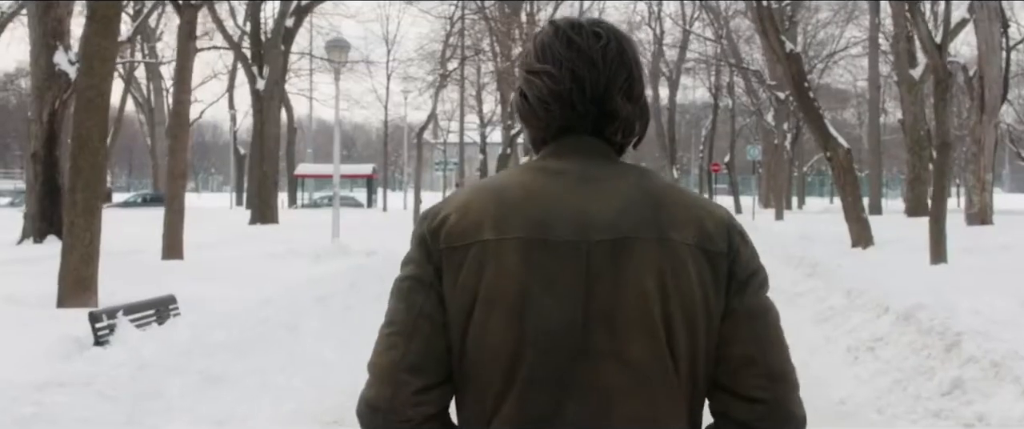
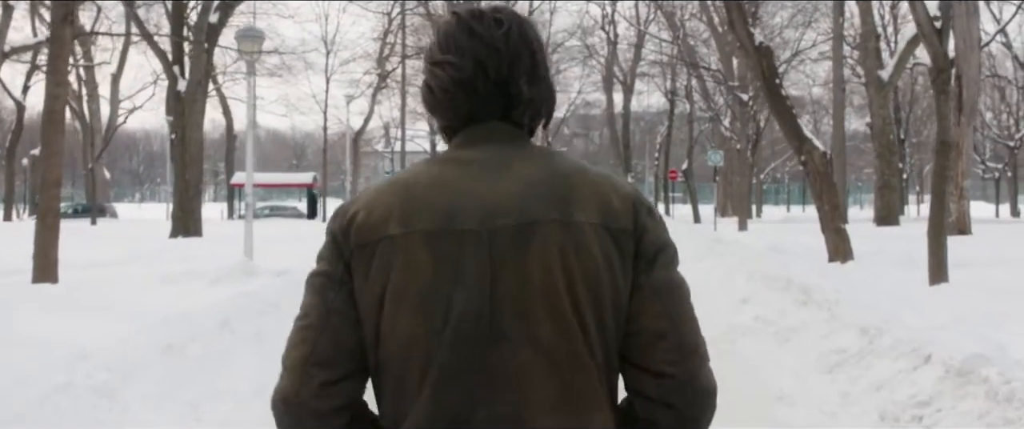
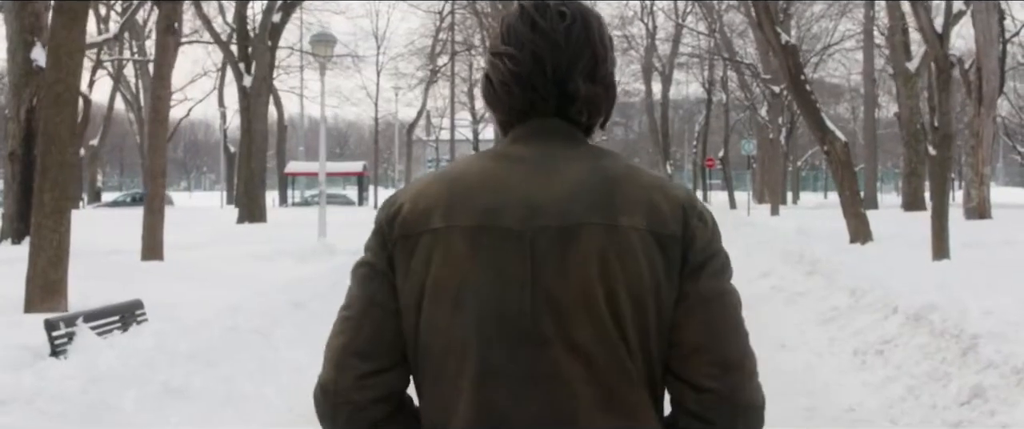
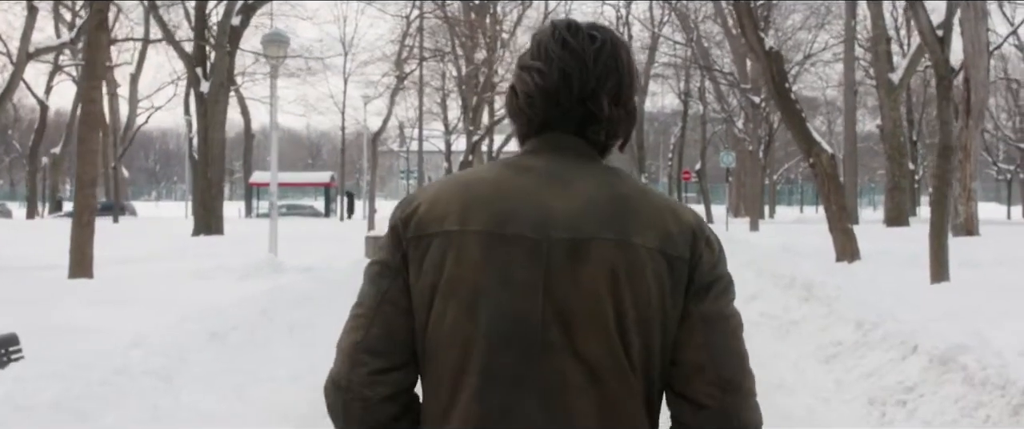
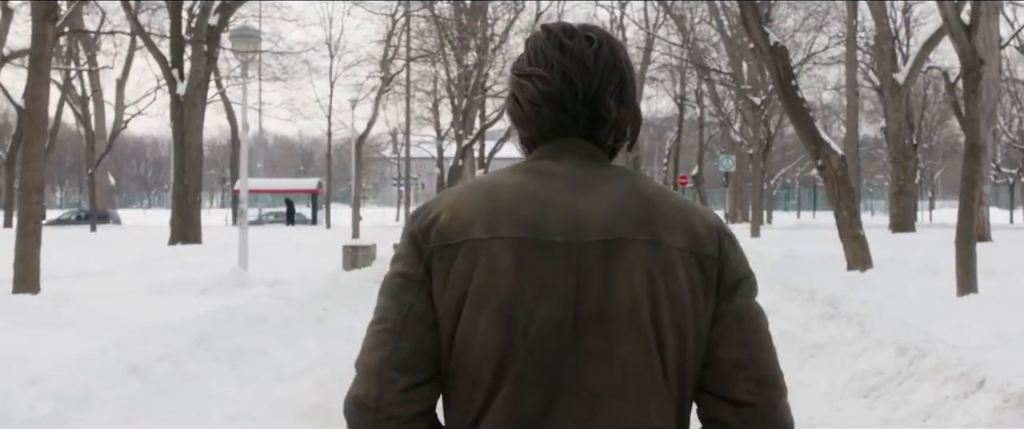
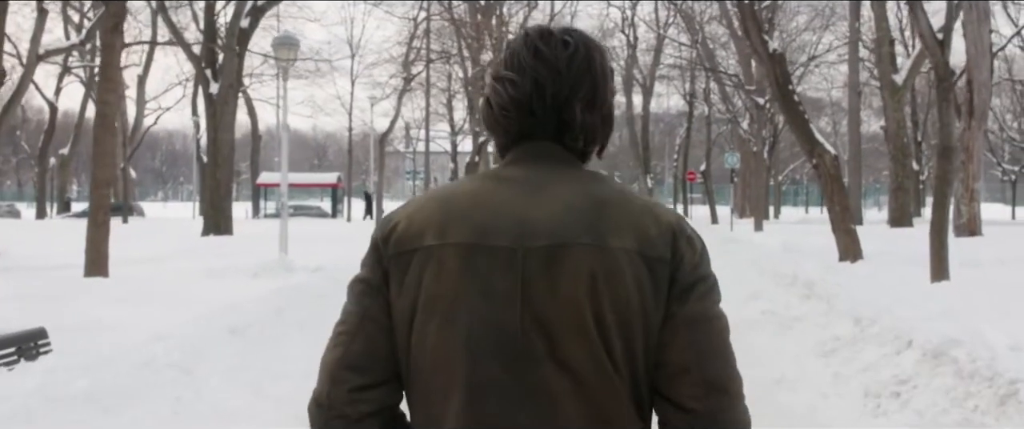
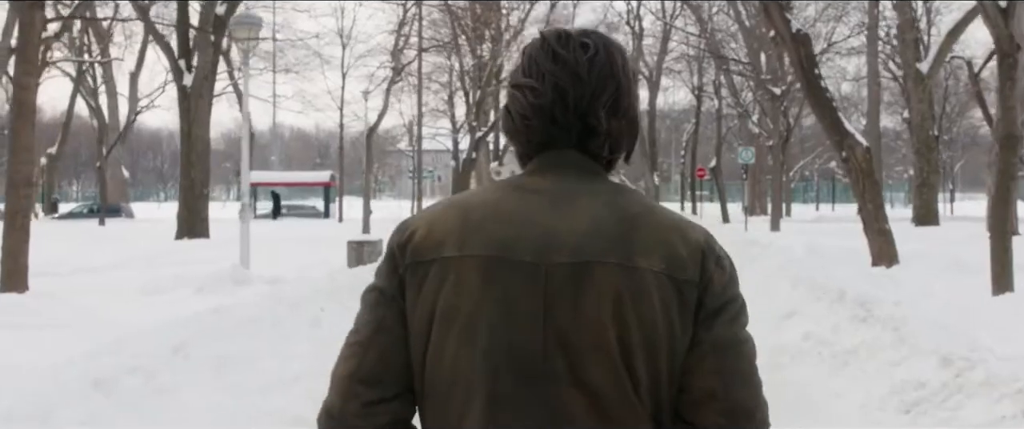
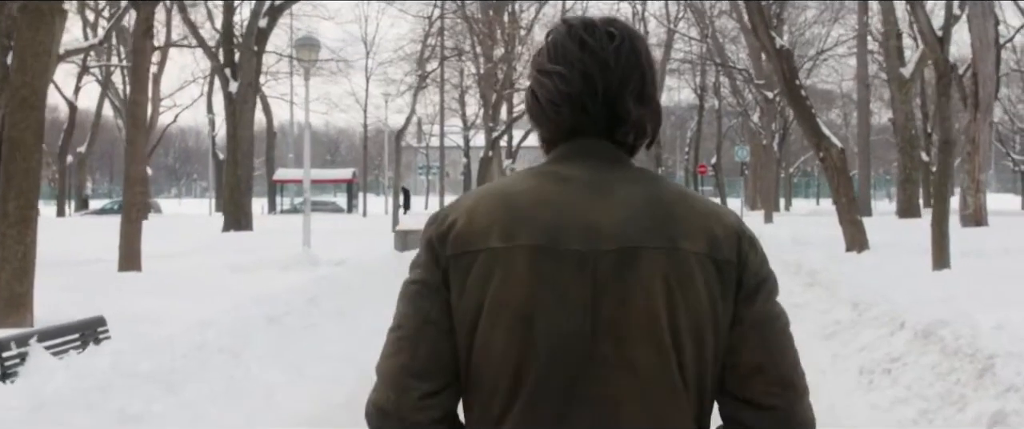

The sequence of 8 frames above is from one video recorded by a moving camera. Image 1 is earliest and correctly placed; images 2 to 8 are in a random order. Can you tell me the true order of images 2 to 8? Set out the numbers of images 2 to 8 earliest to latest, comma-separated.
3, 8, 6, 4, 2, 5, 7
